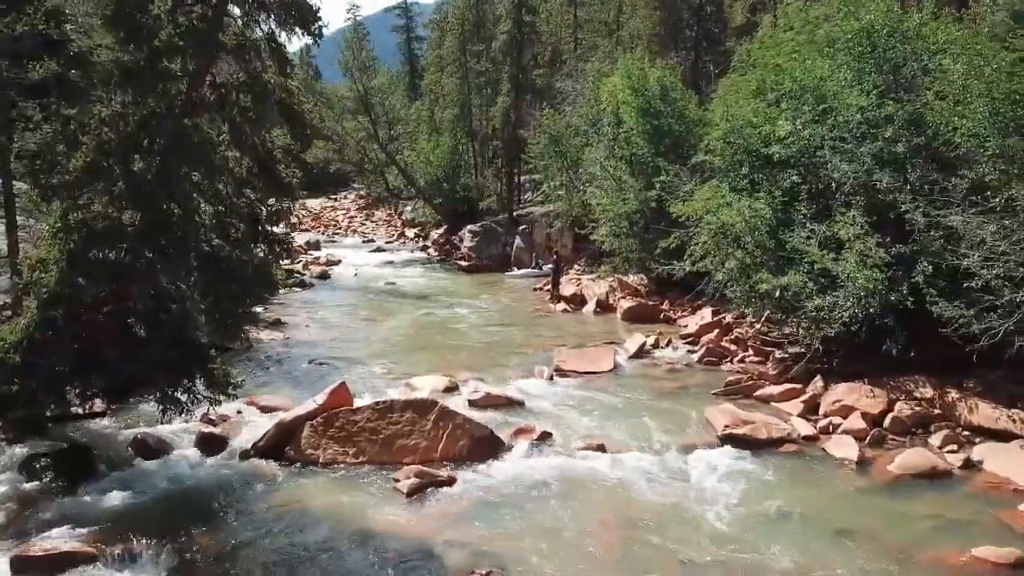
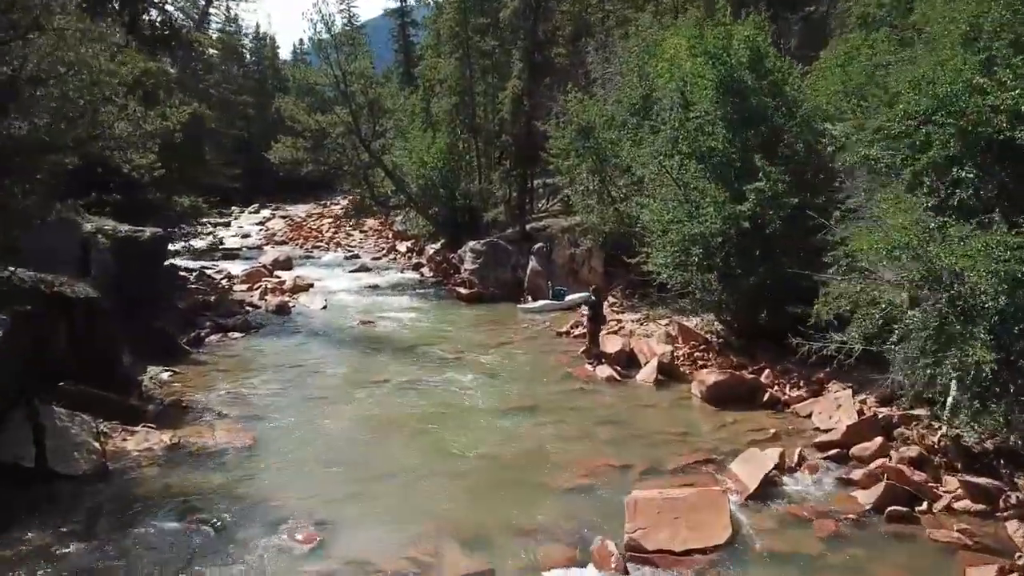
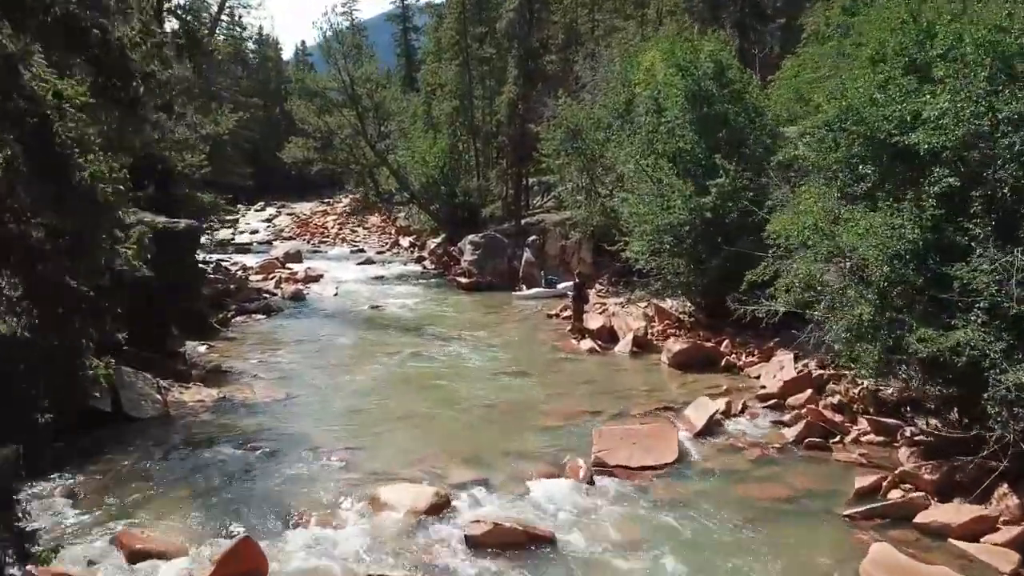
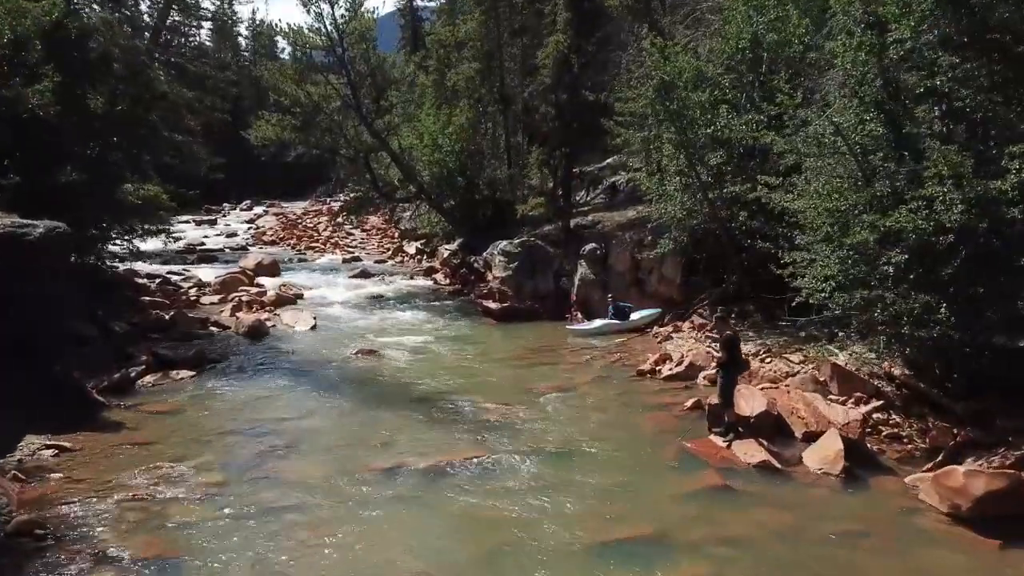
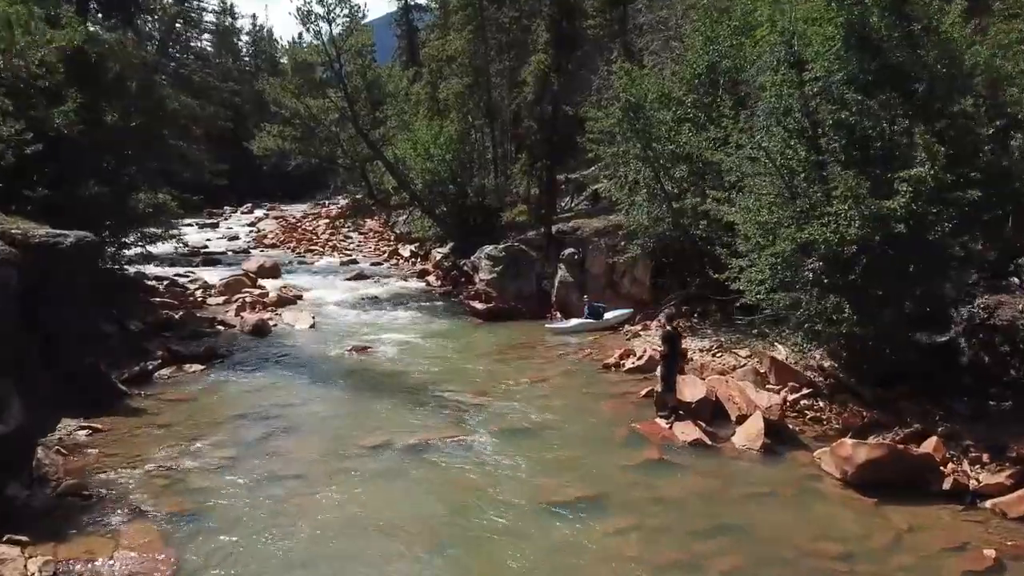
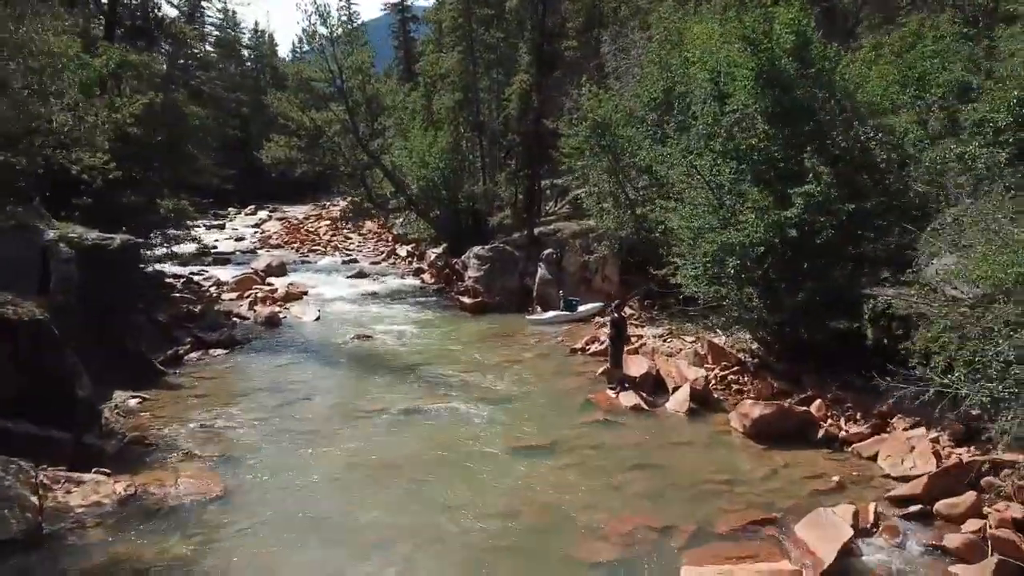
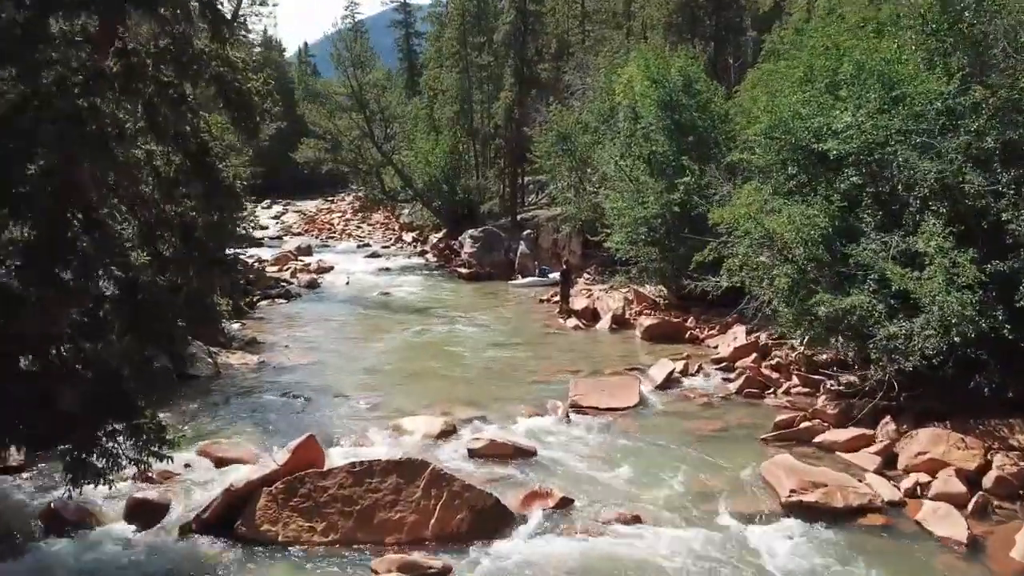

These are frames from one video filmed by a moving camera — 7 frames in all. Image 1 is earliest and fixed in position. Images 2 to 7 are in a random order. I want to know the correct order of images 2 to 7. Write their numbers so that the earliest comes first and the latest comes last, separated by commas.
7, 3, 2, 6, 5, 4
